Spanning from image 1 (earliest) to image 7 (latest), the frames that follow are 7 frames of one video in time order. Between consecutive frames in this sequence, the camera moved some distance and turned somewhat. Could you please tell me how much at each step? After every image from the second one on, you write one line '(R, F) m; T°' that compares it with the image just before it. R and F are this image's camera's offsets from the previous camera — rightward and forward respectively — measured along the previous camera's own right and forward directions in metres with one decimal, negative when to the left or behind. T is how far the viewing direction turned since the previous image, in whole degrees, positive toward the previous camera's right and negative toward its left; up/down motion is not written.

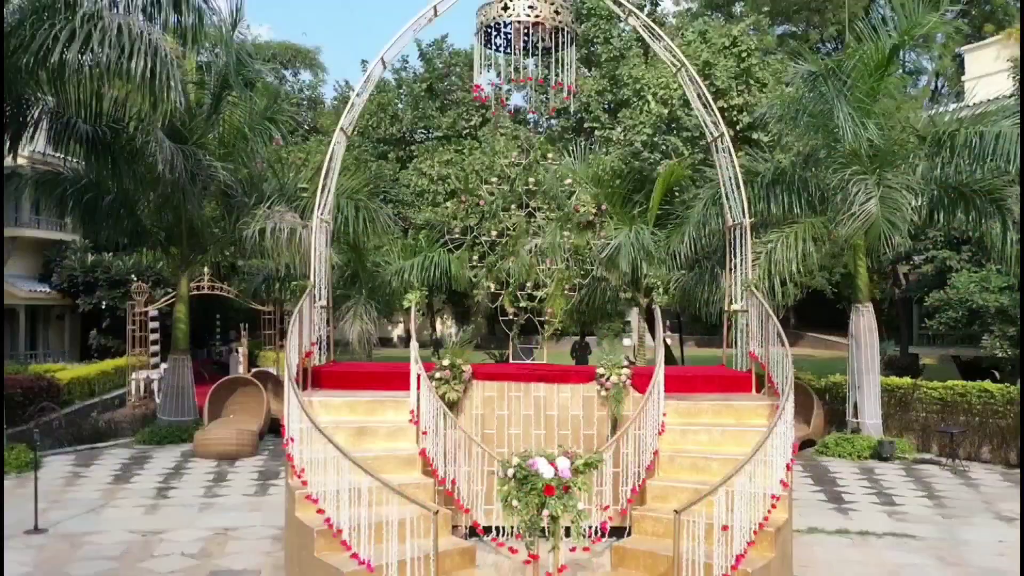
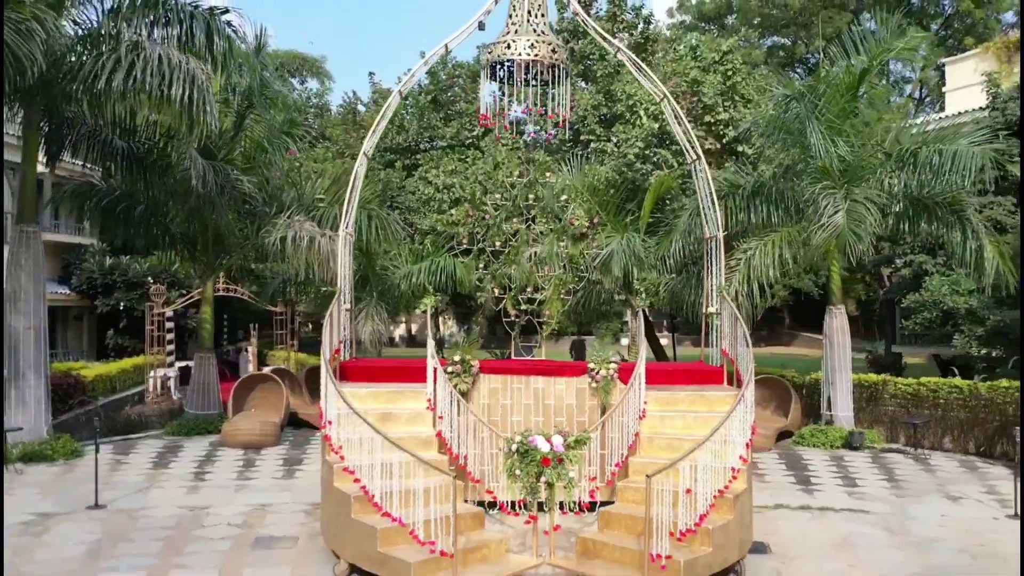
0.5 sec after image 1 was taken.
(0.0, -0.8) m; 0°
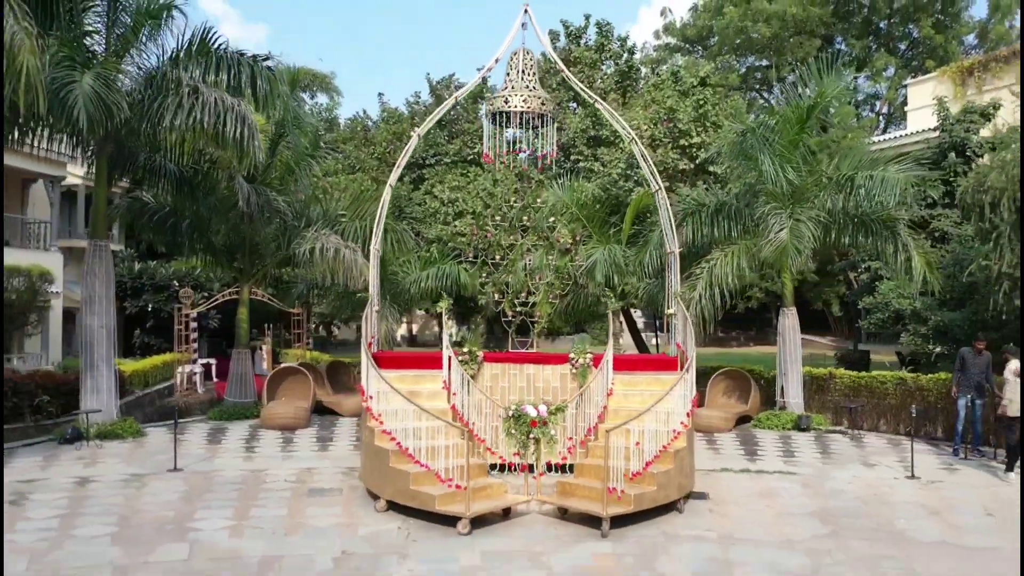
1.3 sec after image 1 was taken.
(0.0, -1.7) m; 0°
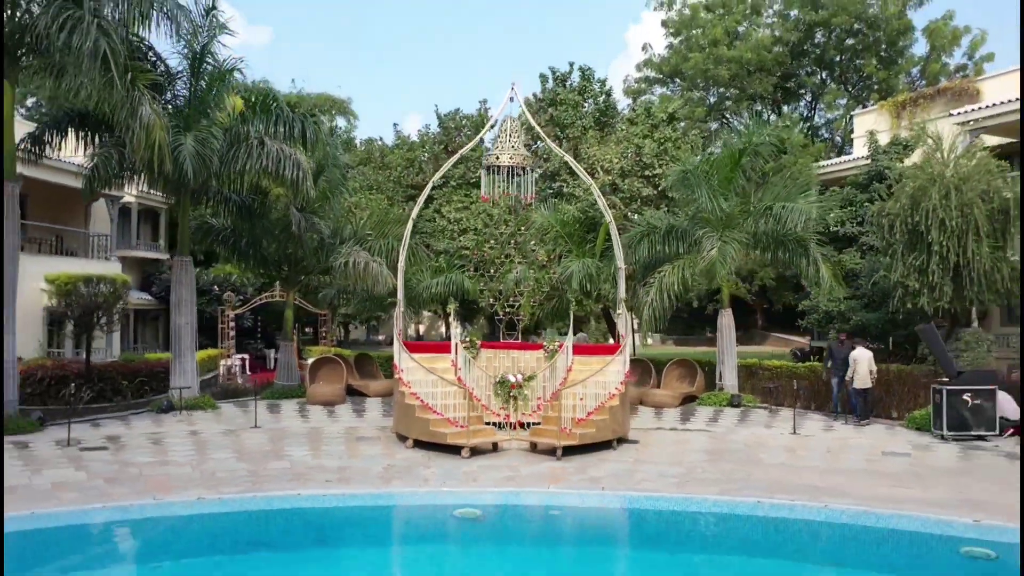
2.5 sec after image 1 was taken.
(+0.2, -3.2) m; 0°
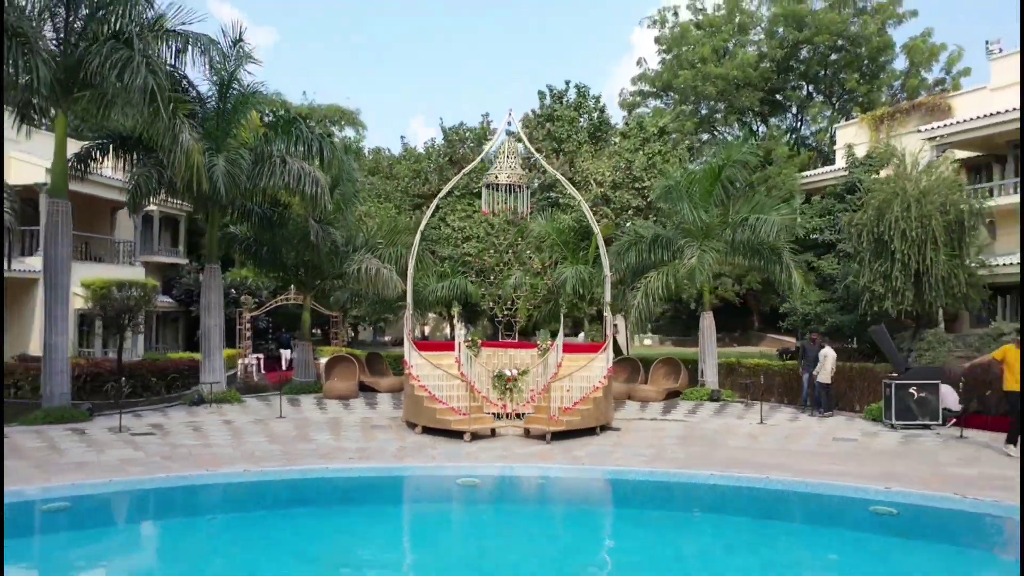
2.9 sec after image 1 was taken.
(+0.1, -1.4) m; 0°
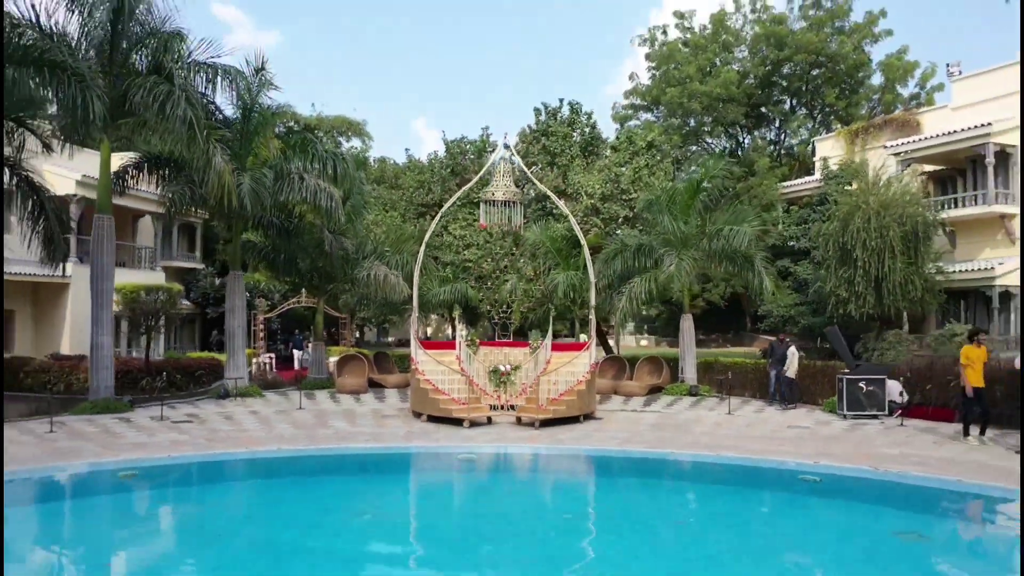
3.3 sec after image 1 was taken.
(+0.1, -1.6) m; 0°
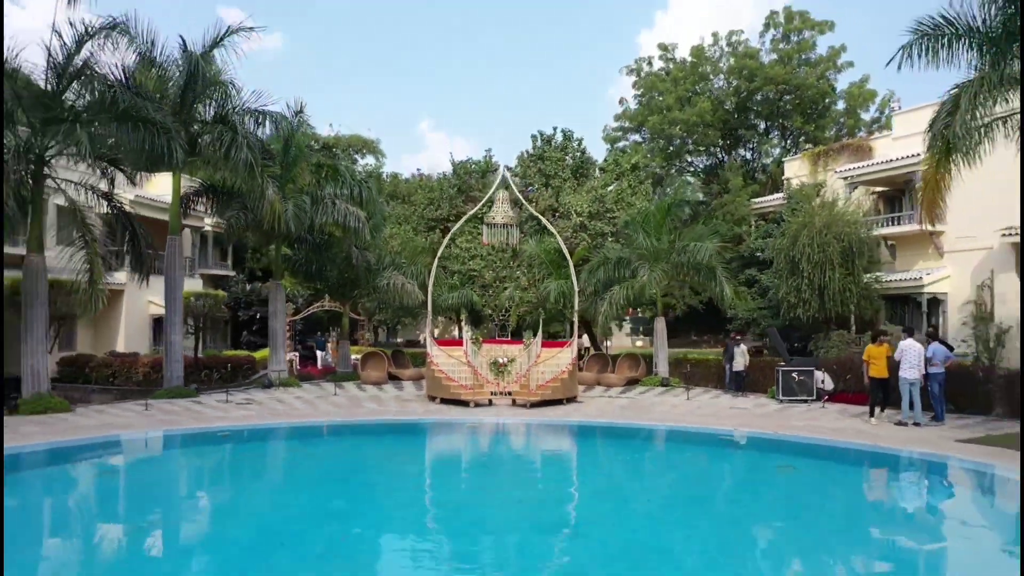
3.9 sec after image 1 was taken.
(+0.2, -3.2) m; 0°
